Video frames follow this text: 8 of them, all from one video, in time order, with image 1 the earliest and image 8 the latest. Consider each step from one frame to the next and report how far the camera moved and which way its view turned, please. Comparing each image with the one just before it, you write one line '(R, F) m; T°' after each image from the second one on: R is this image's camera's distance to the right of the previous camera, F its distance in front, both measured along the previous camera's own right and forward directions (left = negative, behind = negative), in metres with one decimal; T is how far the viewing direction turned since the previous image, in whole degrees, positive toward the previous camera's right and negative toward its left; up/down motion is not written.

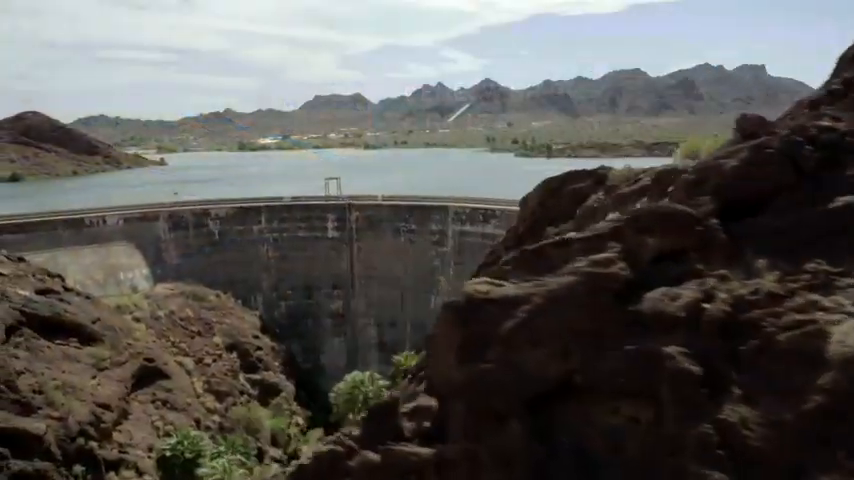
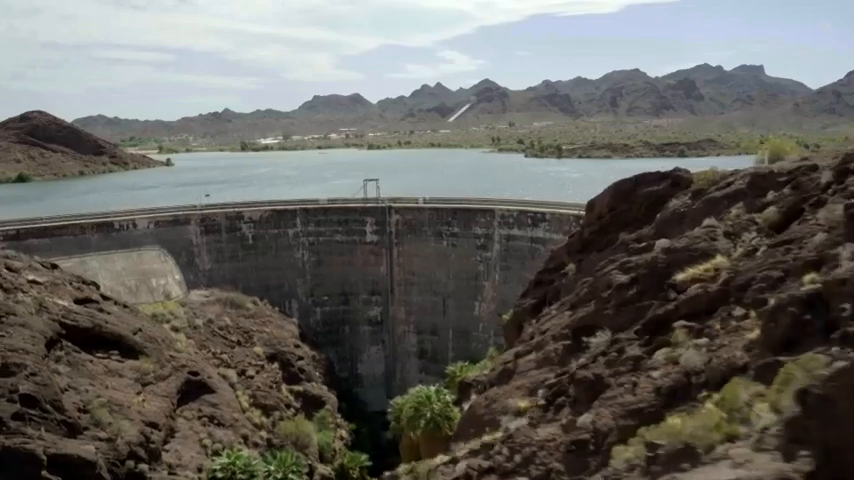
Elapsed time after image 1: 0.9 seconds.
(-2.0, +1.3) m; 0°
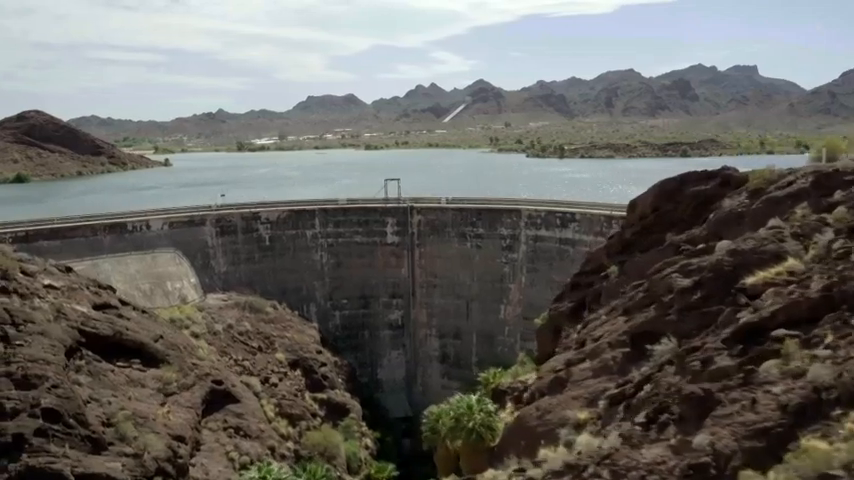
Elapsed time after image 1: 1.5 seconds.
(-1.2, +1.0) m; +1°
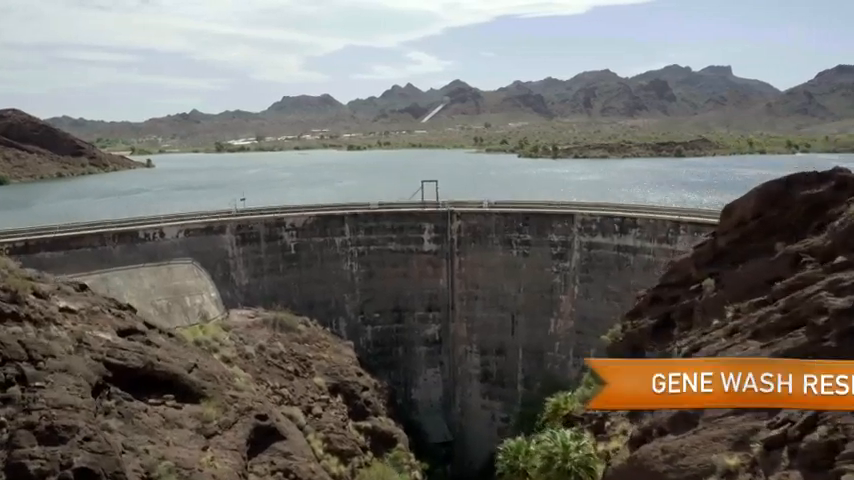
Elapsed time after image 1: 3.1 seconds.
(-2.5, +2.6) m; +2°
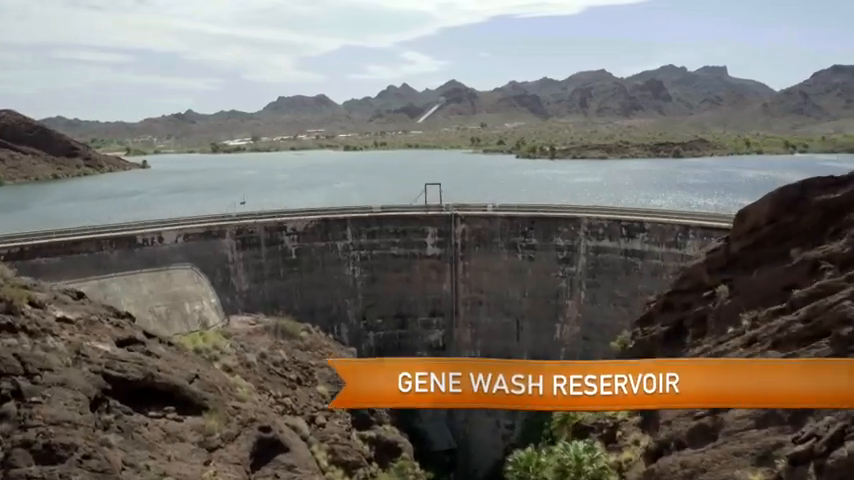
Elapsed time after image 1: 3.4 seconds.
(-0.3, +0.5) m; 0°
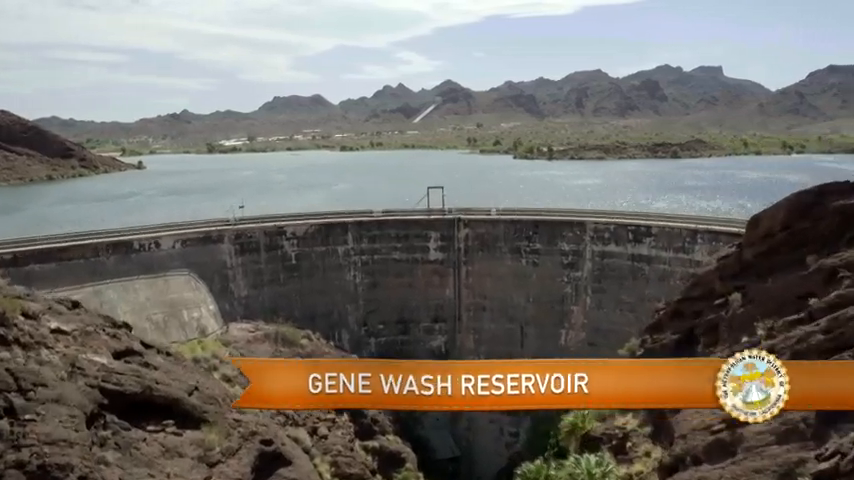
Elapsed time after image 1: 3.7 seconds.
(-0.2, +0.5) m; 0°
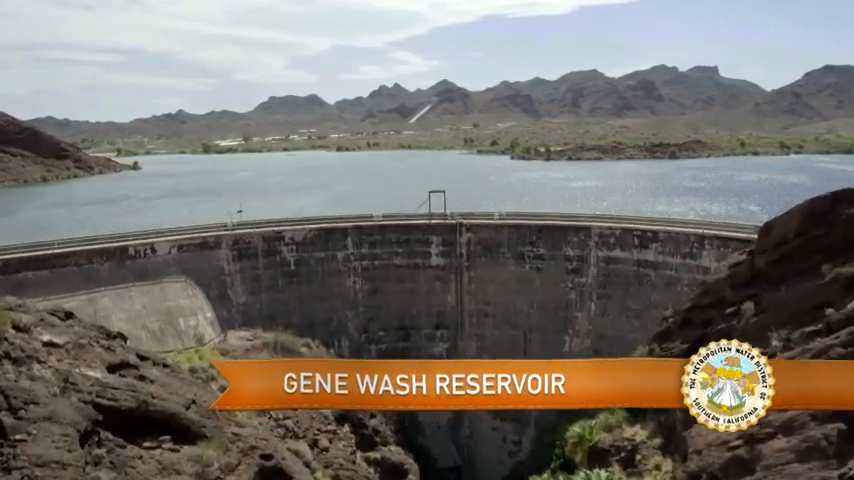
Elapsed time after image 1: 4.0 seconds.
(-0.2, +0.5) m; 0°
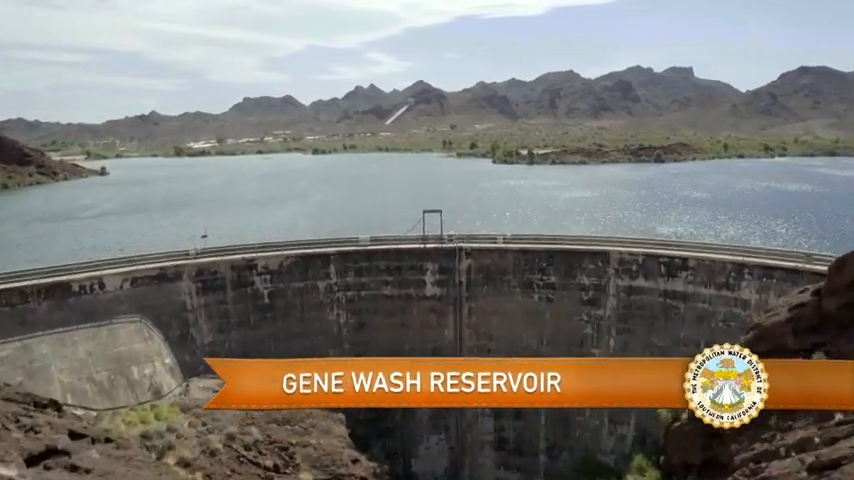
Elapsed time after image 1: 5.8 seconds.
(-0.5, +3.1) m; +2°
